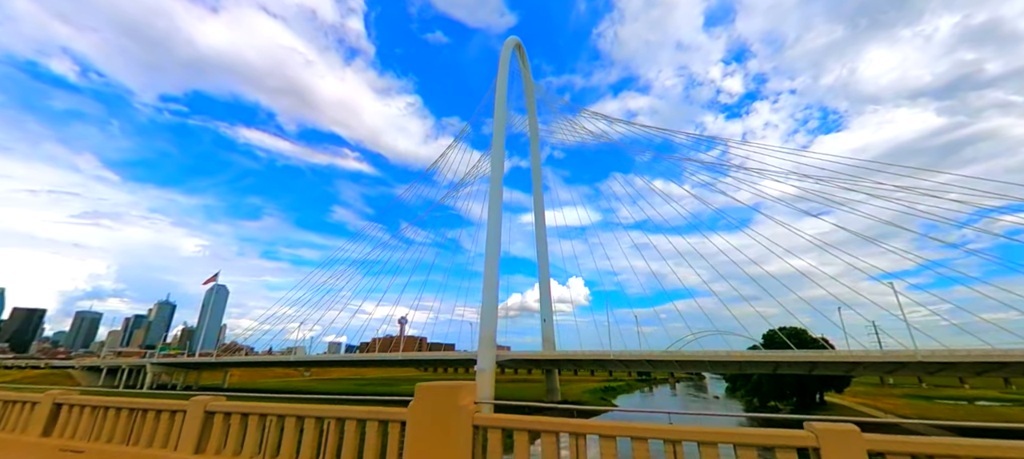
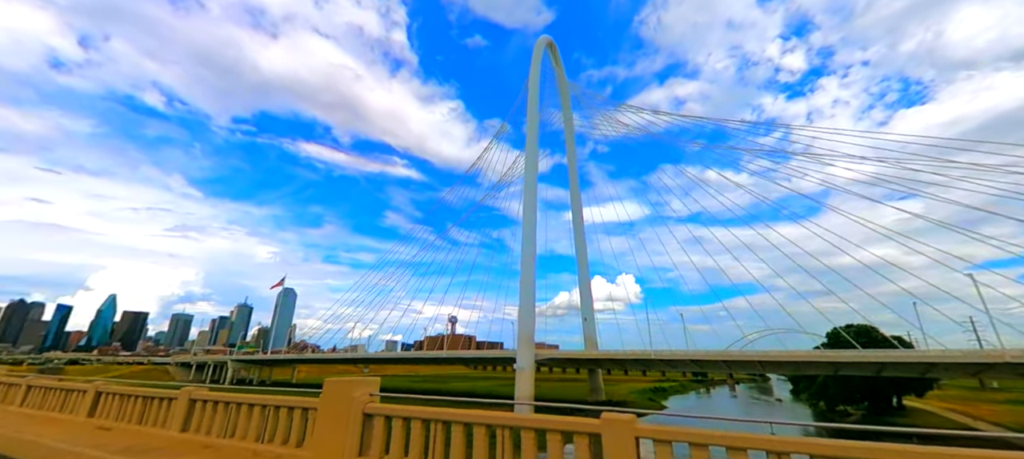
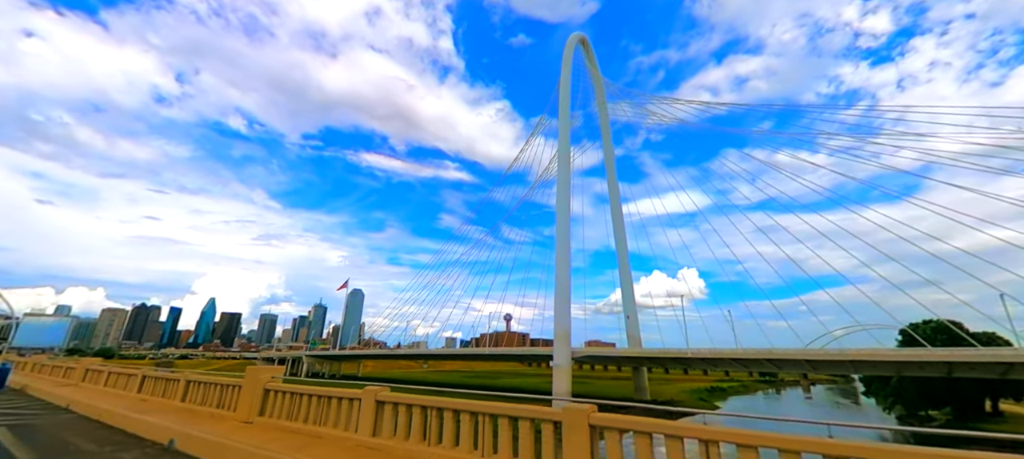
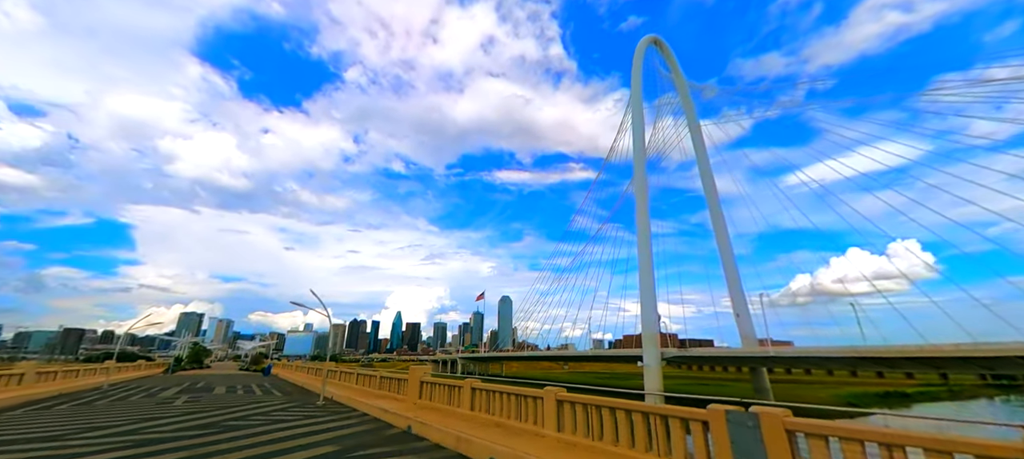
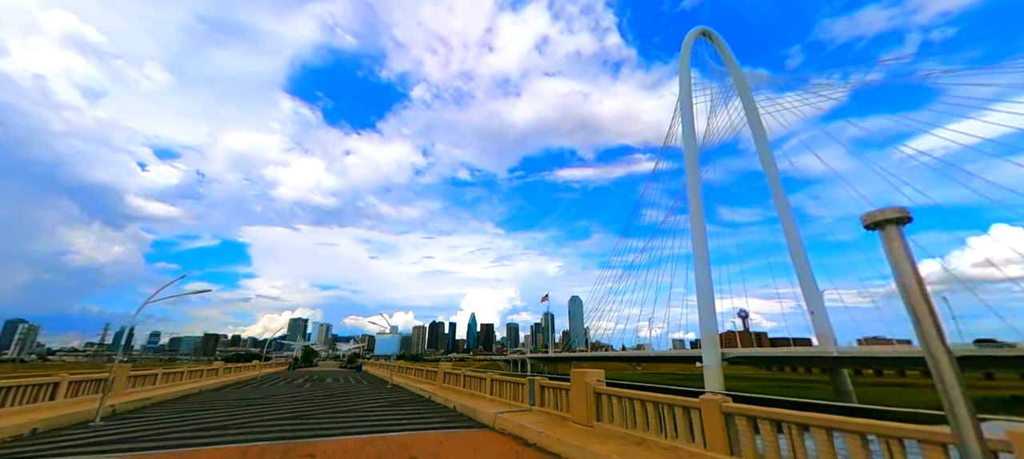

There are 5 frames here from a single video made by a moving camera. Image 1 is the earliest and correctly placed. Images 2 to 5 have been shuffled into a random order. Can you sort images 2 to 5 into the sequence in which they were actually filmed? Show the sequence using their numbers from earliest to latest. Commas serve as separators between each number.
2, 3, 4, 5
